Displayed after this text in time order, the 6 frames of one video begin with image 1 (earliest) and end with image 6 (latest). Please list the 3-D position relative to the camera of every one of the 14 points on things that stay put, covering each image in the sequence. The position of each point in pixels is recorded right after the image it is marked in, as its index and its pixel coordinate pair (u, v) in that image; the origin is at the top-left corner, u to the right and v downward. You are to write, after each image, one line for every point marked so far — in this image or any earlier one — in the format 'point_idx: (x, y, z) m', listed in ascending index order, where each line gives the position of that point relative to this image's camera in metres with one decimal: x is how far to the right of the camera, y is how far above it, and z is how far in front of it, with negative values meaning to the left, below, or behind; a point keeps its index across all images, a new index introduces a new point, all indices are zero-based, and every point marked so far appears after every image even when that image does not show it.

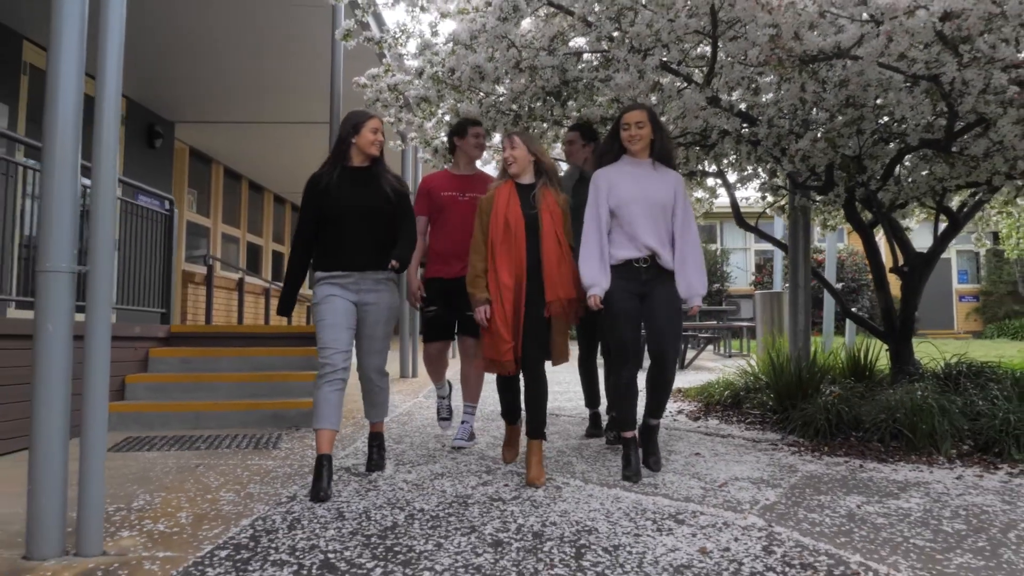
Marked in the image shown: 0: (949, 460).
0: (+1.8, -0.7, +3.9) m
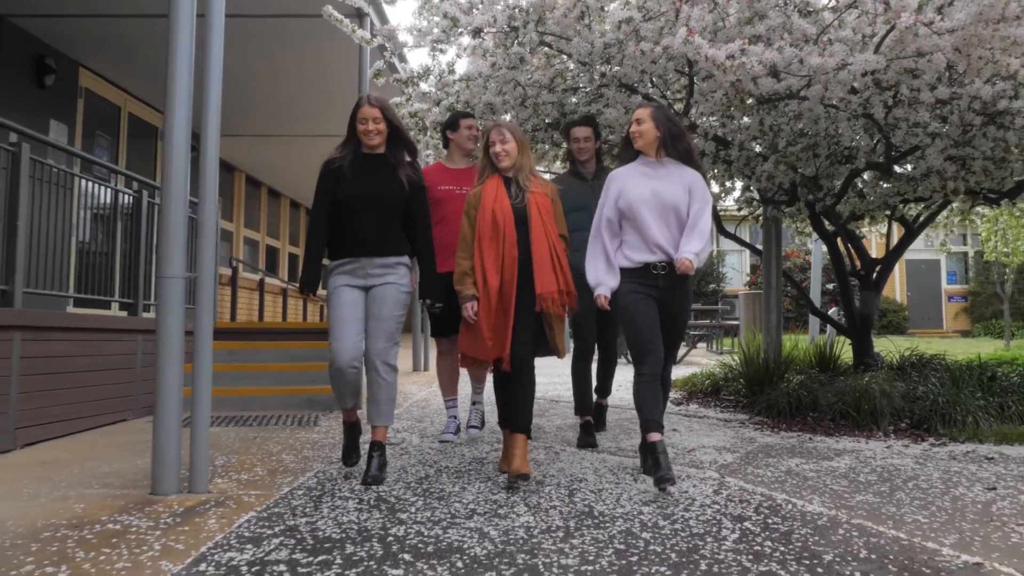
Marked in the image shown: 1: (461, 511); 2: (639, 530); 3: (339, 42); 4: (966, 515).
0: (+1.9, -0.7, +4.6) m
1: (-0.2, -0.7, +2.8) m
2: (+0.4, -0.7, +2.6) m
3: (-1.3, +1.8, +7.0) m
4: (+1.4, -0.7, +2.9) m
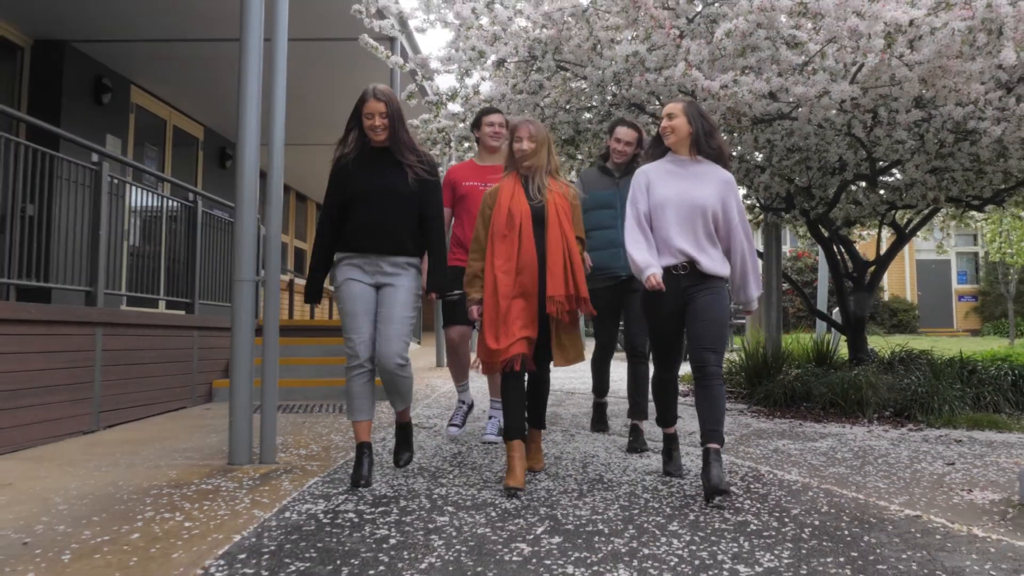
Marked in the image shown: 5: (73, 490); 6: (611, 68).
0: (+2.0, -0.7, +5.1) m
1: (-0.1, -0.7, +3.3) m
2: (+0.4, -0.7, +3.1) m
3: (-1.2, +1.8, +7.5) m
4: (+1.5, -0.7, +3.4) m
5: (-1.3, -0.6, +2.8) m
6: (+0.5, +1.1, +4.6) m
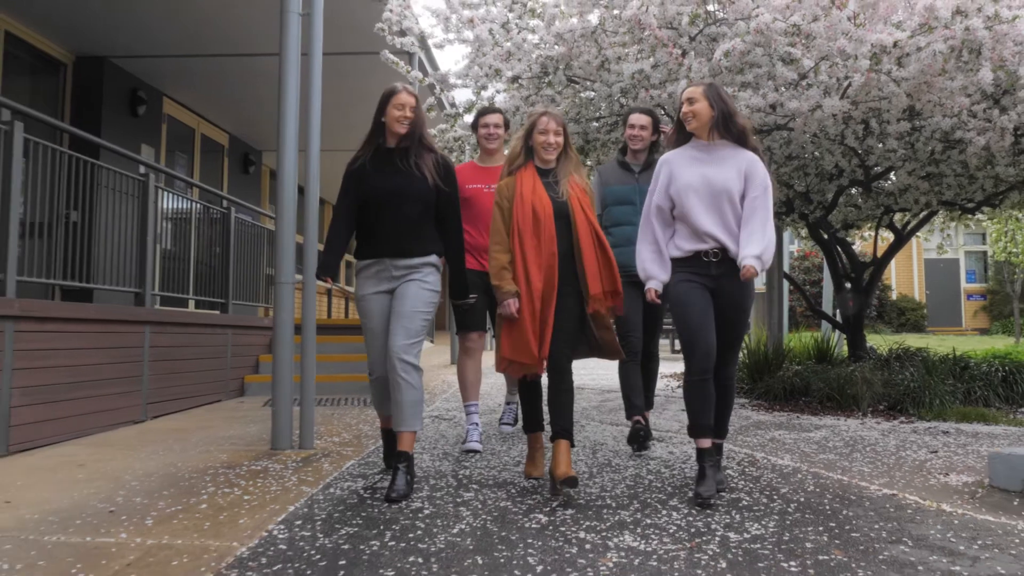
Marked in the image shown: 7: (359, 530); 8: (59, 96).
0: (+2.1, -0.7, +5.4) m
1: (0.0, -0.7, +3.6) m
2: (+0.5, -0.7, +3.4) m
3: (-1.1, +1.8, +7.8) m
4: (+1.5, -0.7, +3.7) m
5: (-1.3, -0.6, +3.2) m
6: (+0.6, +1.1, +4.9) m
7: (-0.4, -0.6, +2.5) m
8: (-3.1, +1.3, +6.4) m
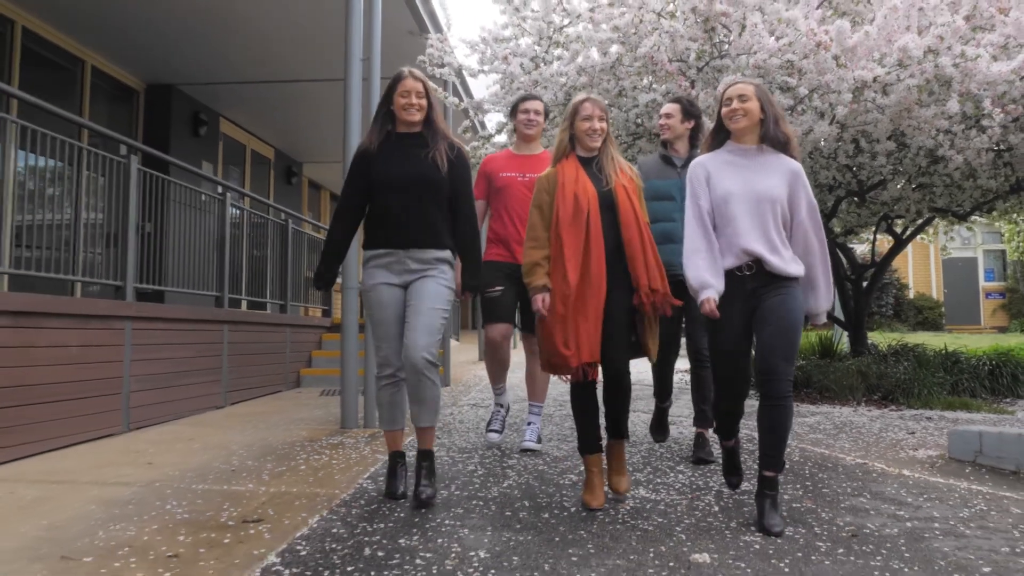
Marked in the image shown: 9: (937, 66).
0: (+2.2, -0.7, +6.0) m
1: (+0.1, -0.7, +4.3) m
2: (+0.6, -0.7, +4.0) m
3: (-0.8, +1.8, +8.5) m
4: (+1.7, -0.7, +4.3) m
5: (-1.1, -0.6, +3.8) m
6: (+0.7, +1.1, +5.5) m
7: (-0.3, -0.7, +3.1) m
8: (-2.9, +1.3, +7.1) m
9: (+2.3, +1.2, +4.9) m
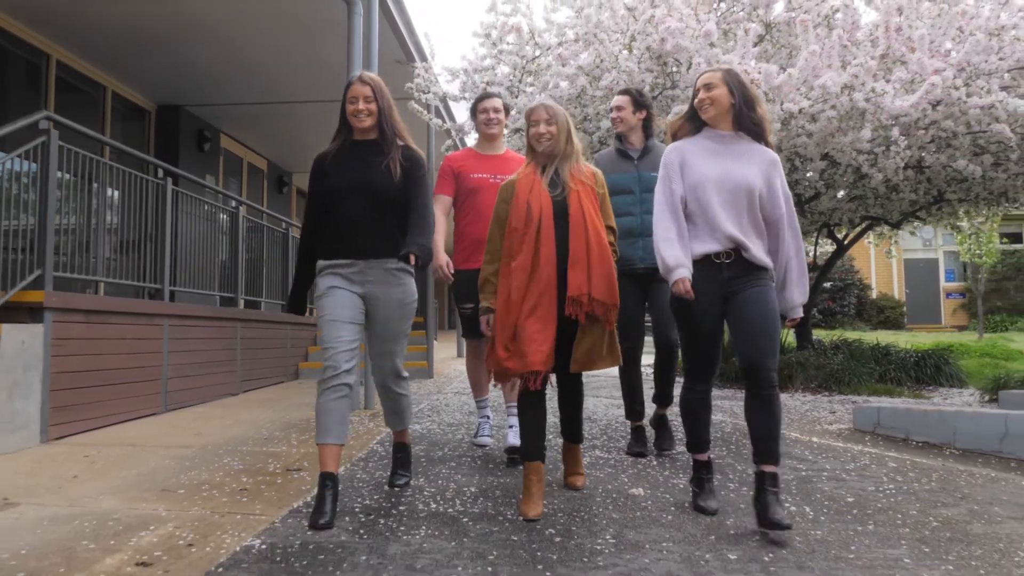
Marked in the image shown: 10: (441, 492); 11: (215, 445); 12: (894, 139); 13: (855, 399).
0: (+2.1, -0.8, +6.8) m
1: (0.0, -0.7, +5.0) m
2: (+0.5, -0.7, +4.8) m
3: (-1.0, +1.8, +9.2) m
4: (+1.6, -0.7, +5.1) m
5: (-1.2, -0.7, +4.6) m
6: (+0.6, +1.1, +6.3) m
7: (-0.4, -0.7, +3.9) m
8: (-3.1, +1.3, +7.8) m
9: (+2.1, +1.2, +5.7) m
10: (-0.2, -0.7, +3.0) m
11: (-1.2, -0.6, +3.7) m
12: (+2.4, +0.9, +5.8) m
13: (+2.3, -0.8, +6.2) m
